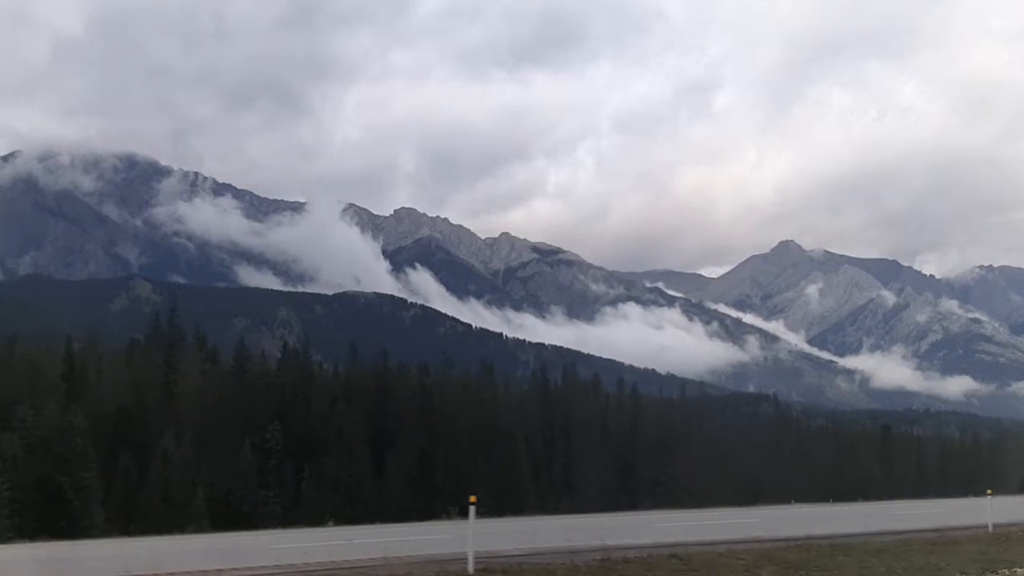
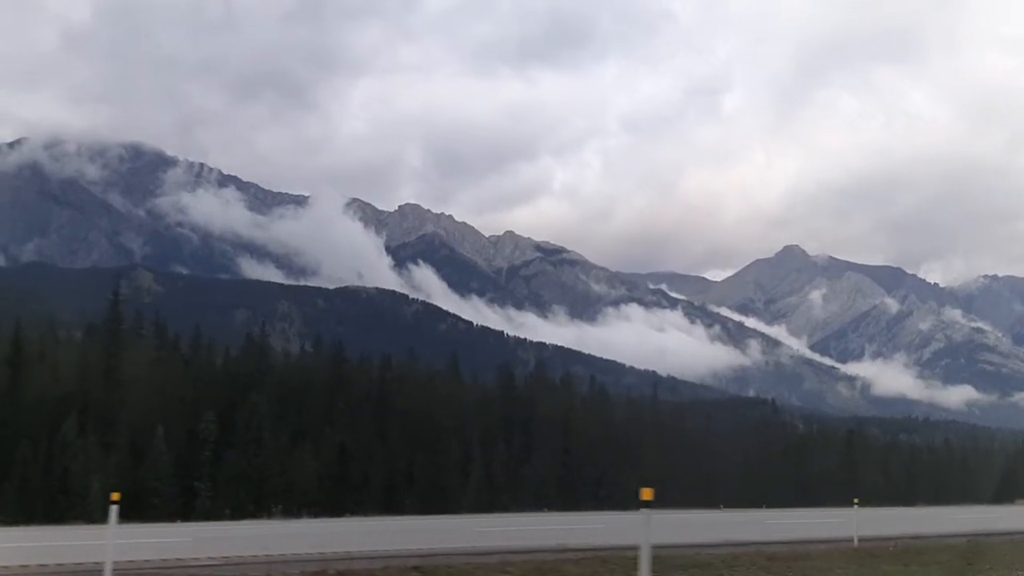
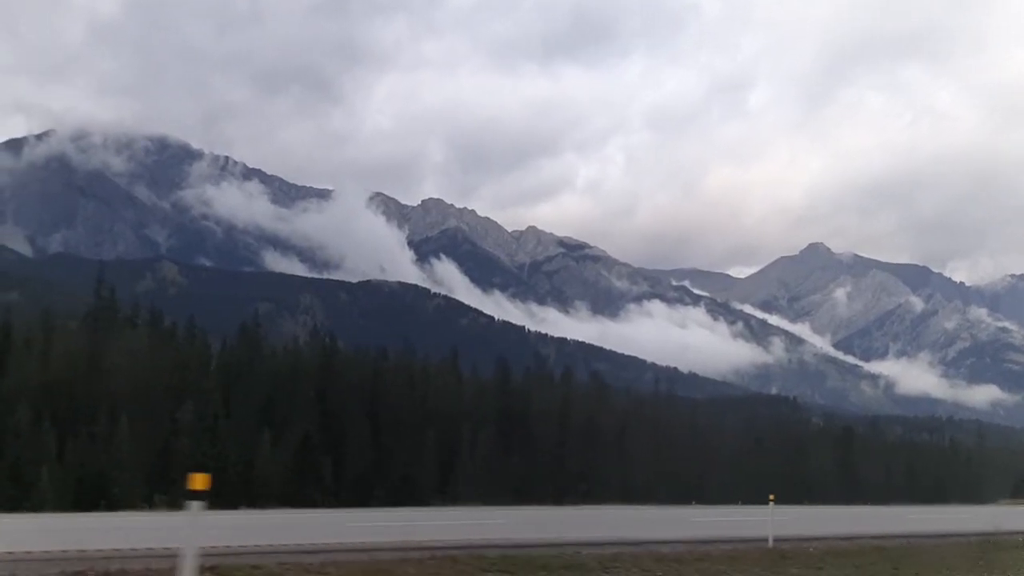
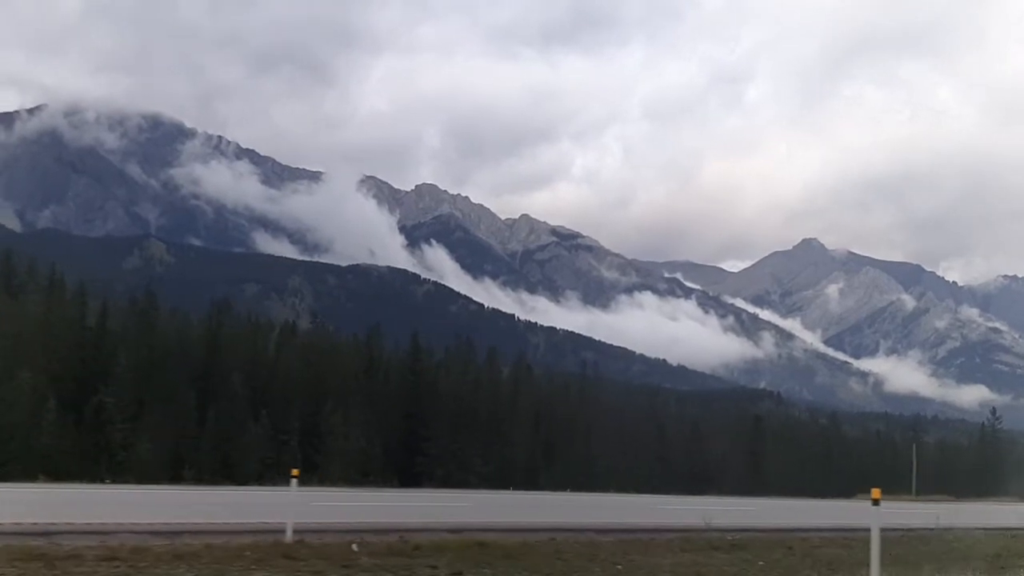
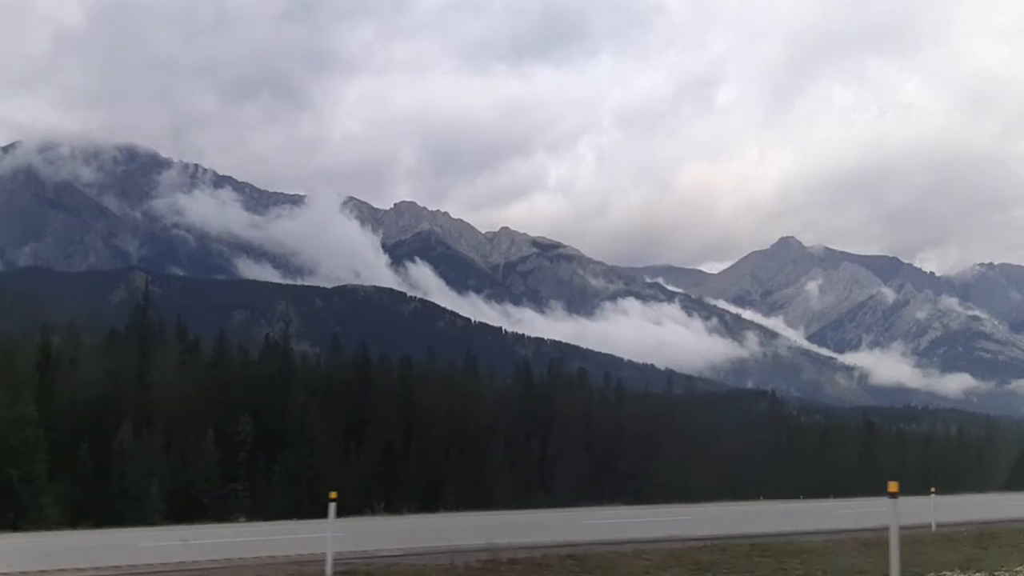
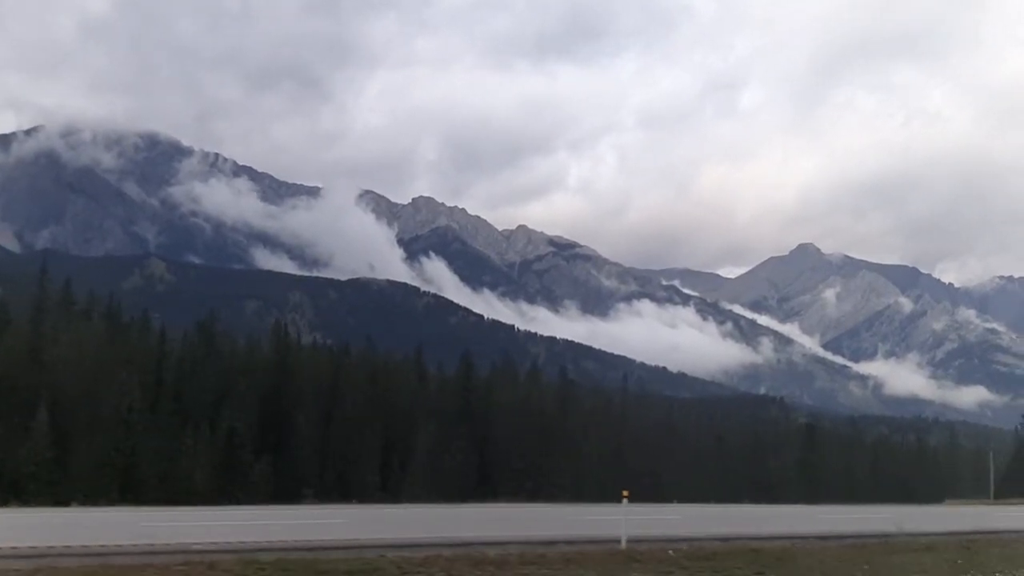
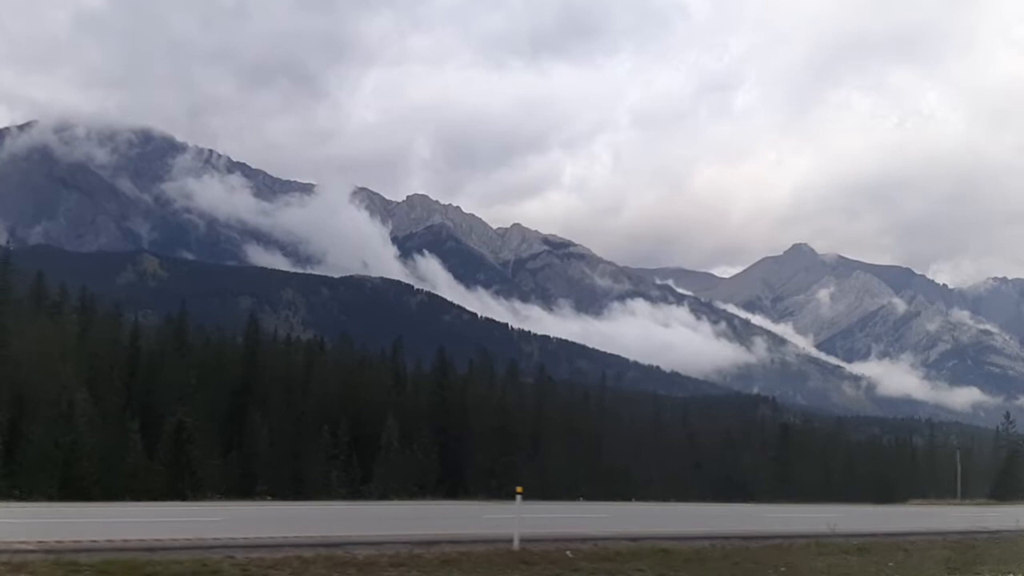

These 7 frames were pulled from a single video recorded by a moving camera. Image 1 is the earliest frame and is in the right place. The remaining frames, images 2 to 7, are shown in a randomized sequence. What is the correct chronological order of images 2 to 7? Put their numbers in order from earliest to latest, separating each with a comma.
5, 2, 3, 6, 7, 4
